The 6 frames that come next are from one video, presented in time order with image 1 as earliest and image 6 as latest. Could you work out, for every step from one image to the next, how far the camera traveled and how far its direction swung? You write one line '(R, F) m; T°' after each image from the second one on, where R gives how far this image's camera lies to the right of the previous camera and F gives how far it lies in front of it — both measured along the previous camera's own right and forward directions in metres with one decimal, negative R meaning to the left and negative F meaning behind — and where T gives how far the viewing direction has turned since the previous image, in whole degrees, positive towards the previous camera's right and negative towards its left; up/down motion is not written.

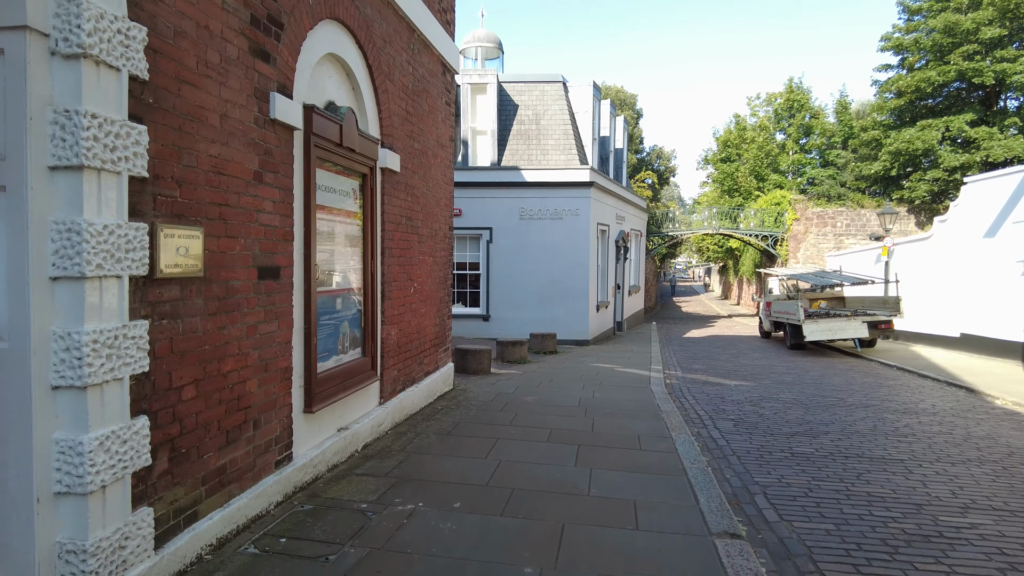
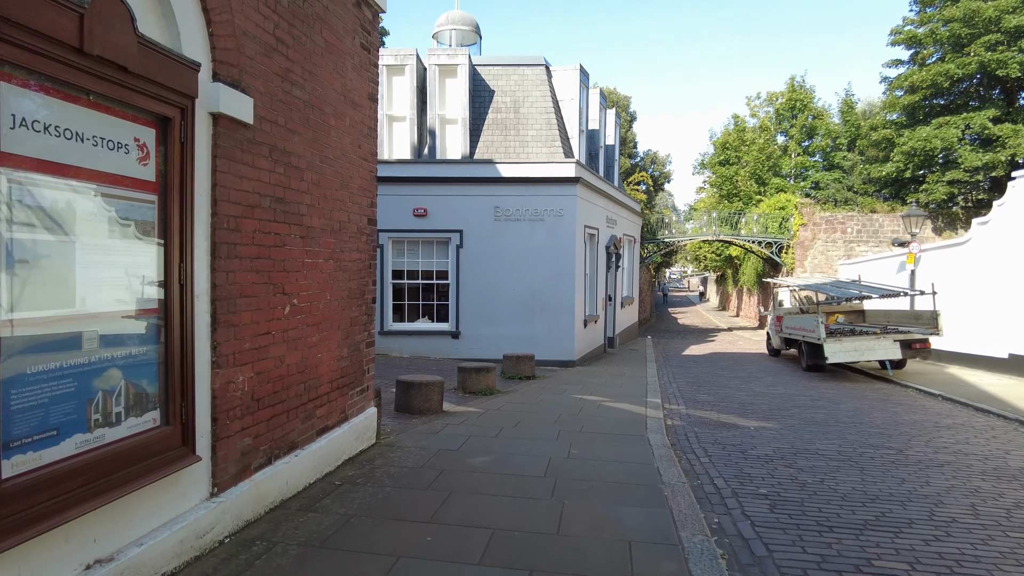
(+0.5, +2.3) m; 0°
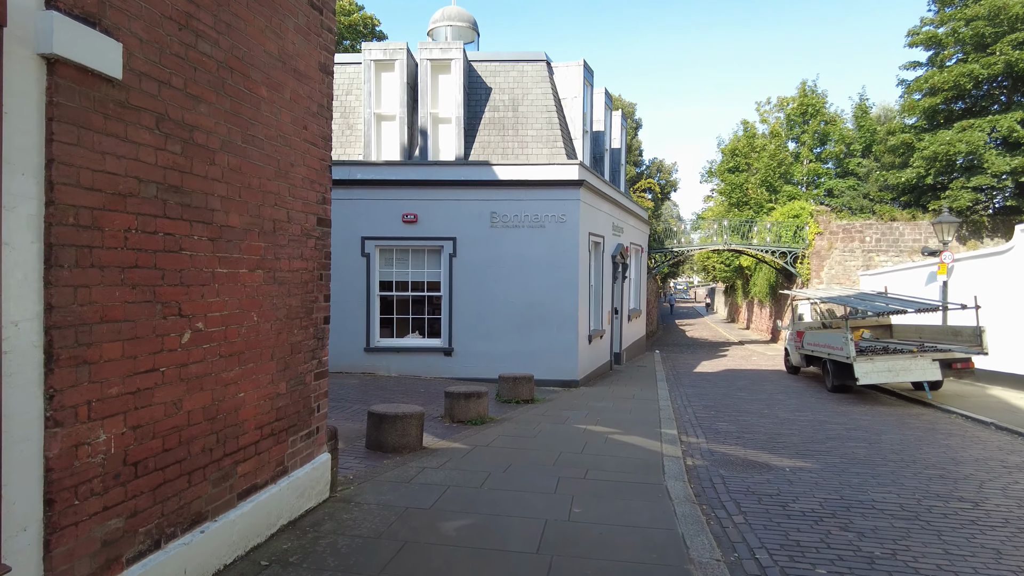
(+0.1, +1.2) m; 0°
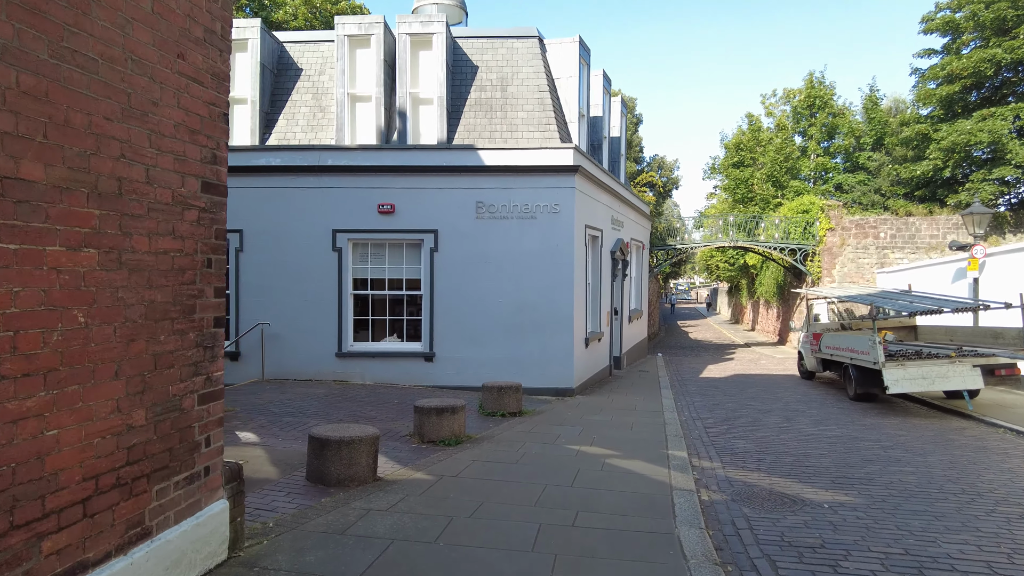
(+0.2, +1.3) m; 0°
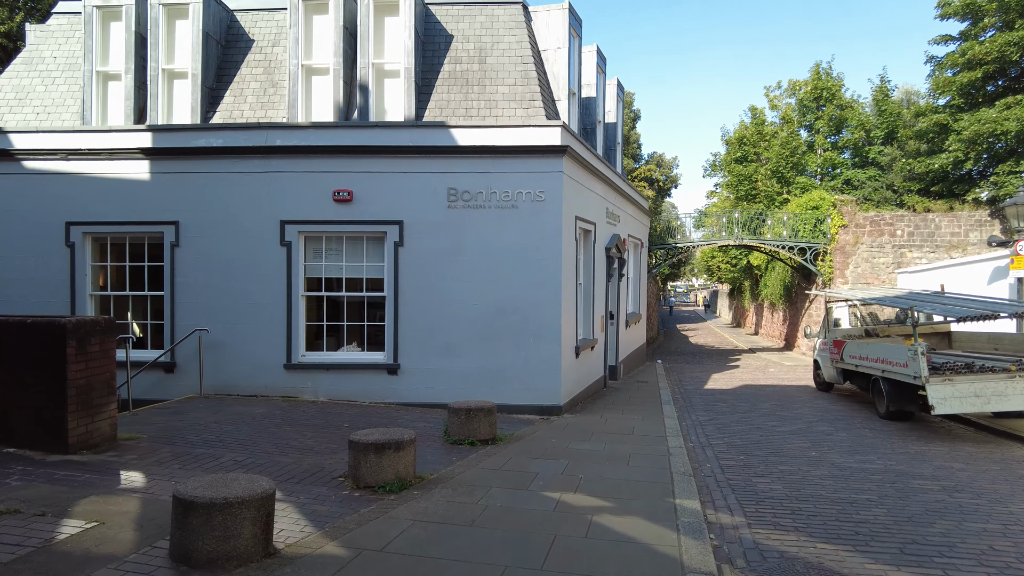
(+0.3, +1.7) m; 0°
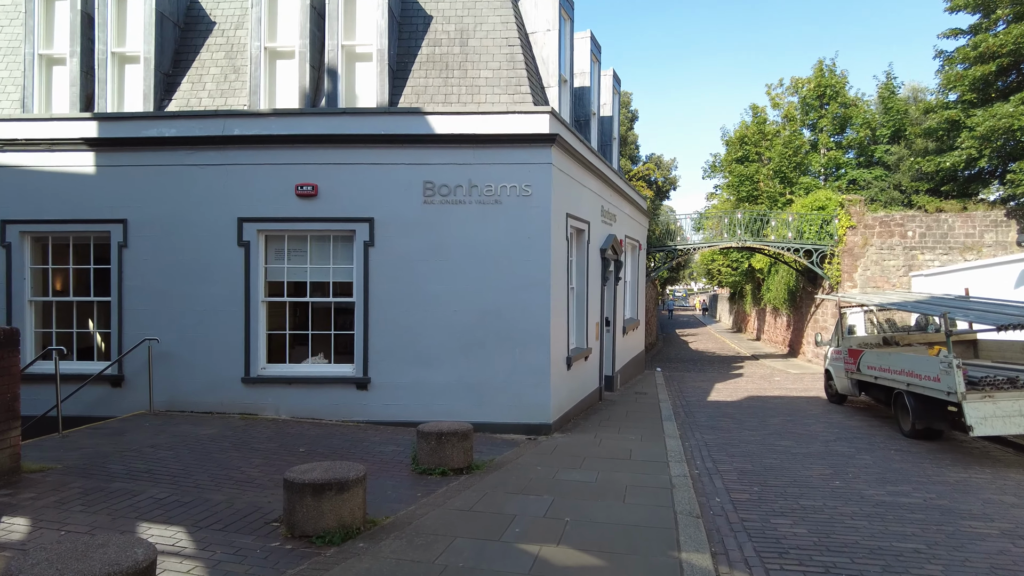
(+0.2, +1.0) m; 0°
